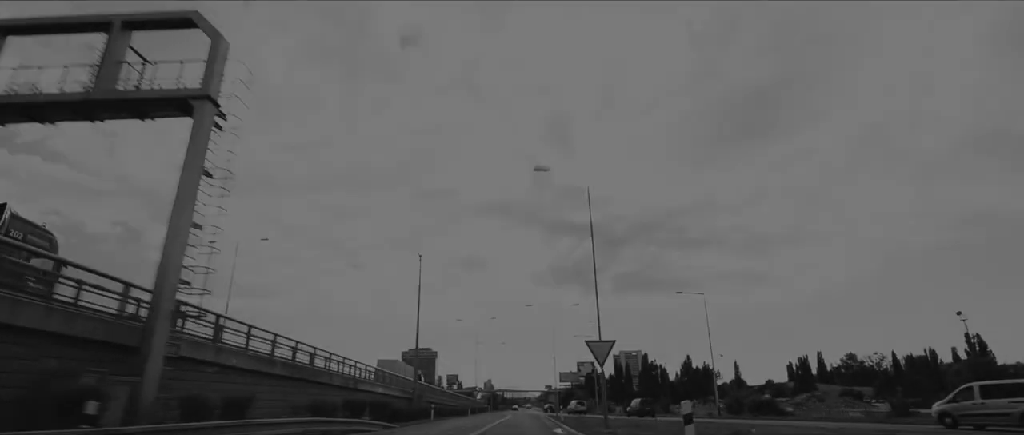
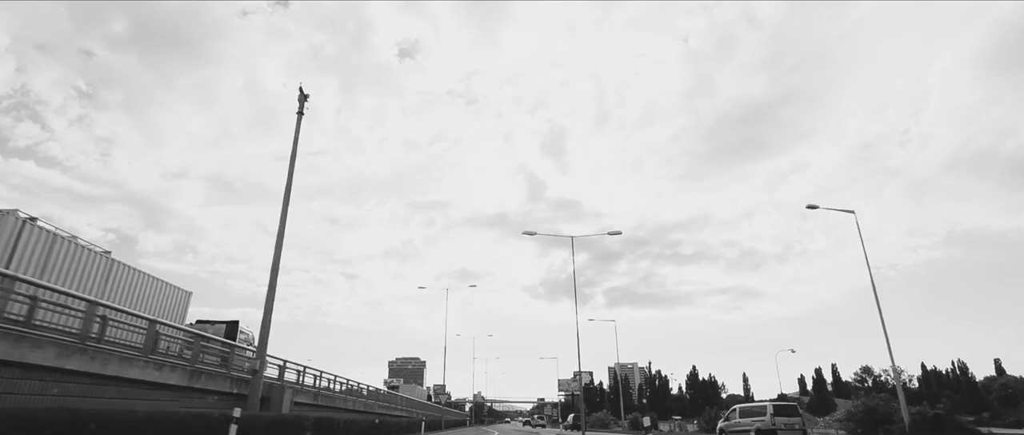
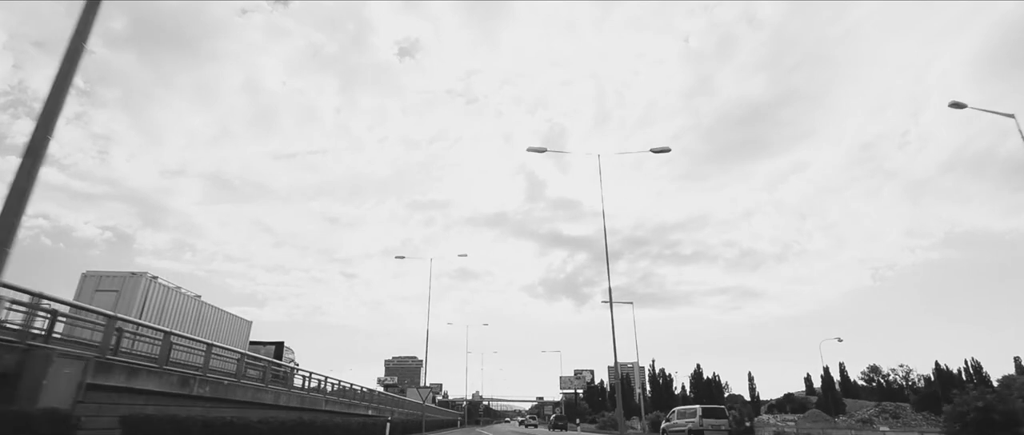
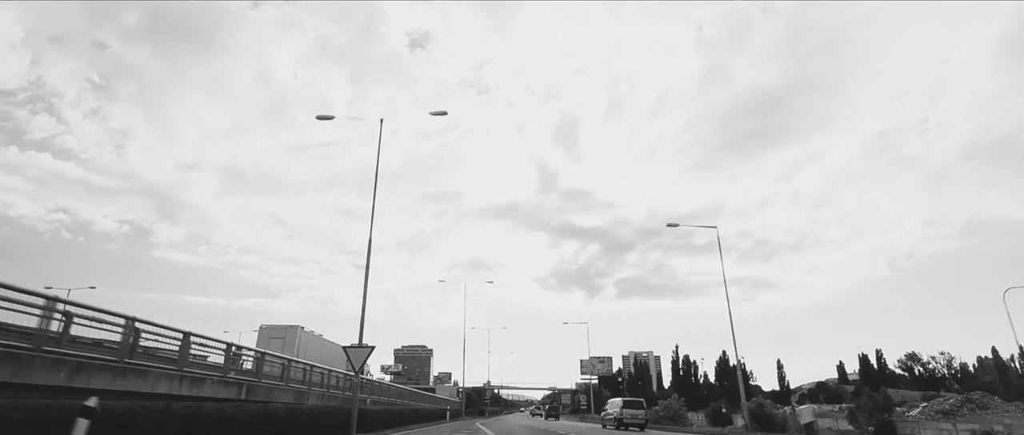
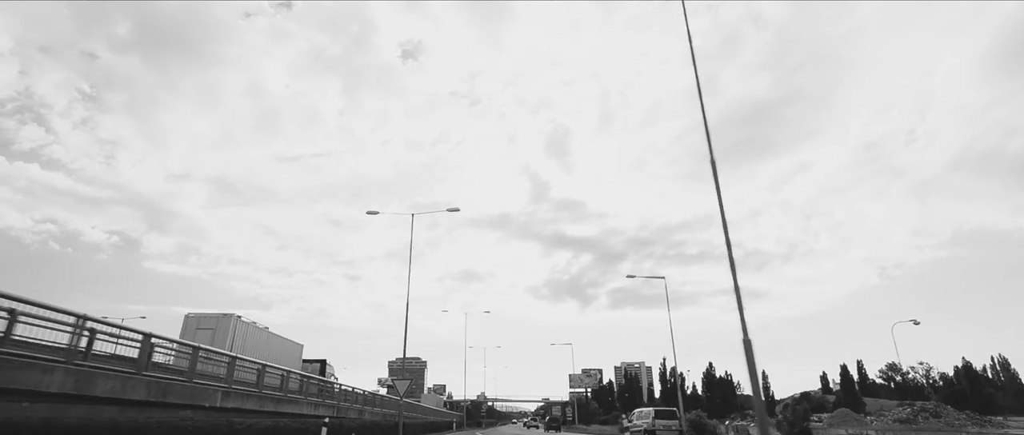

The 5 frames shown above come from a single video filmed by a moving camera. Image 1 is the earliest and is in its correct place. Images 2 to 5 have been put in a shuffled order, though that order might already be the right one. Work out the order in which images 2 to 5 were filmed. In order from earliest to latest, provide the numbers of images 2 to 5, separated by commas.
2, 3, 5, 4
